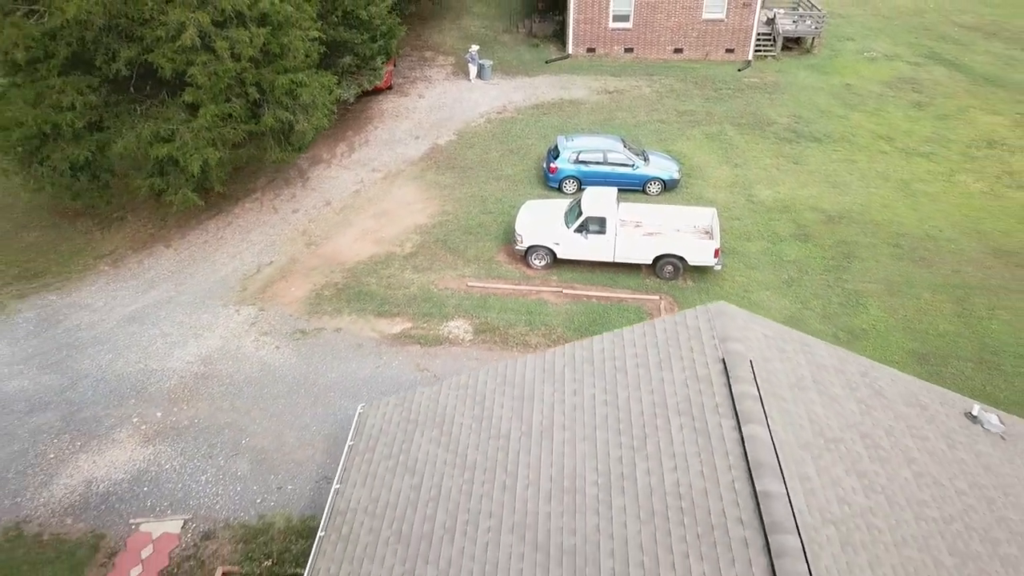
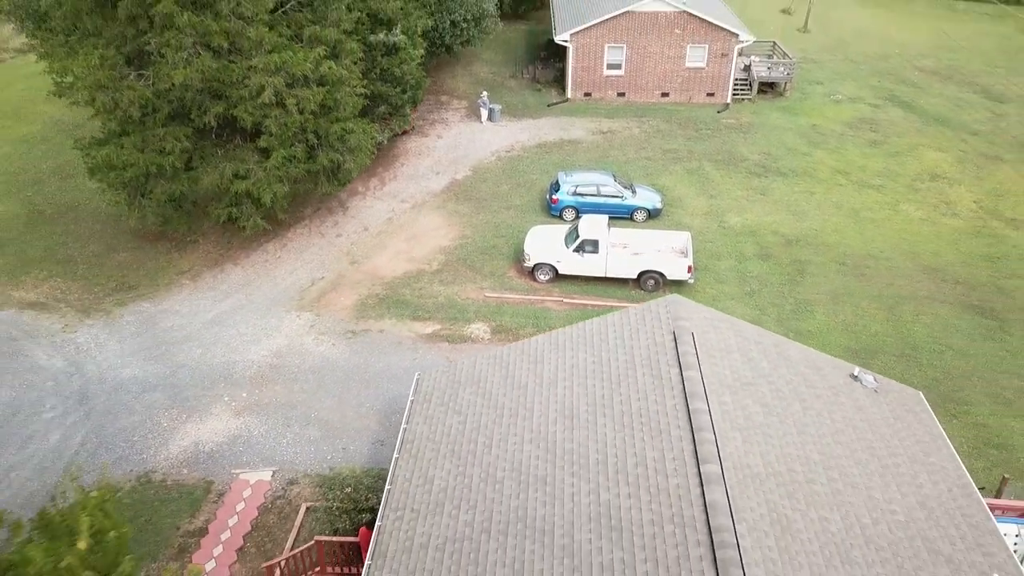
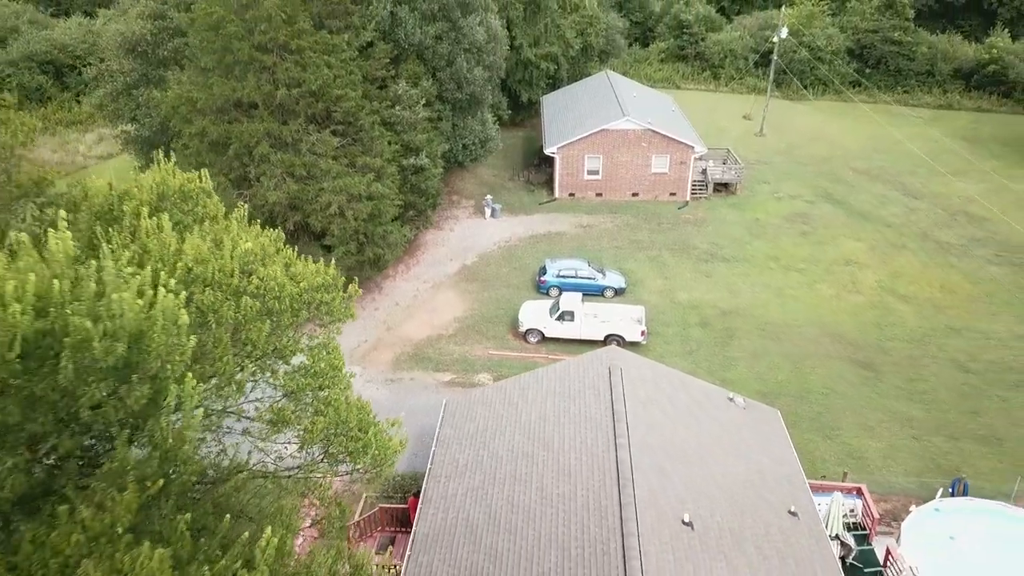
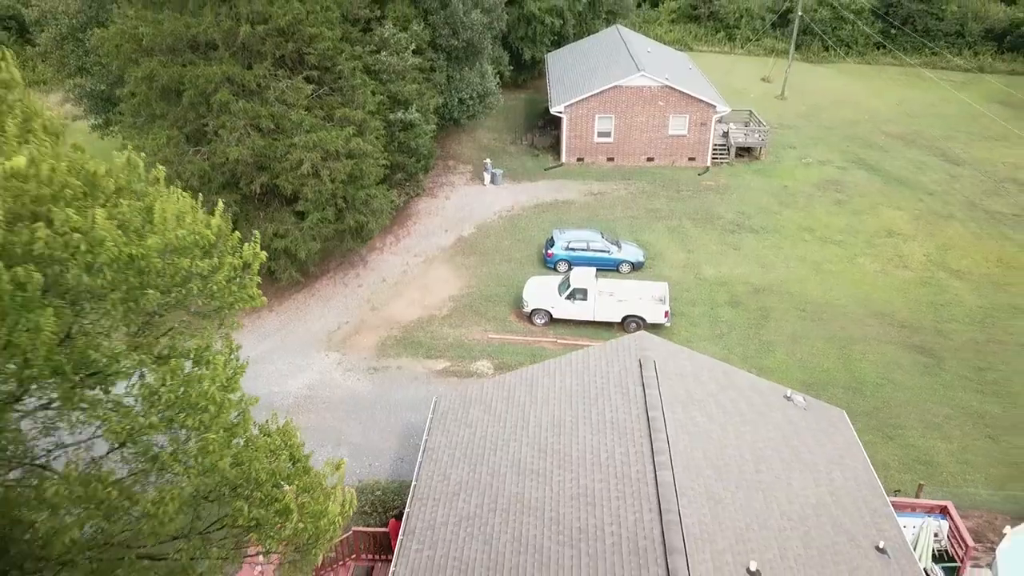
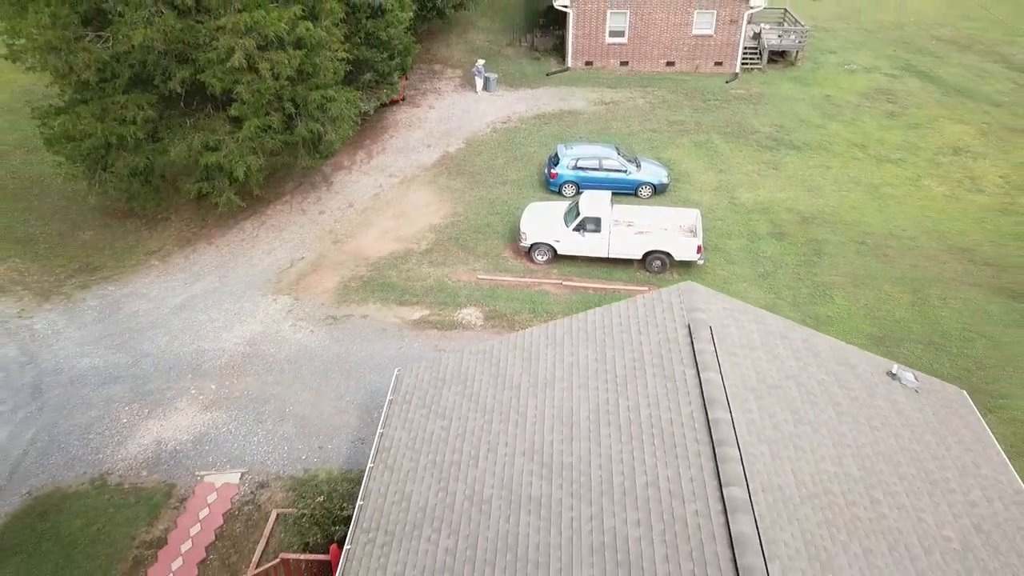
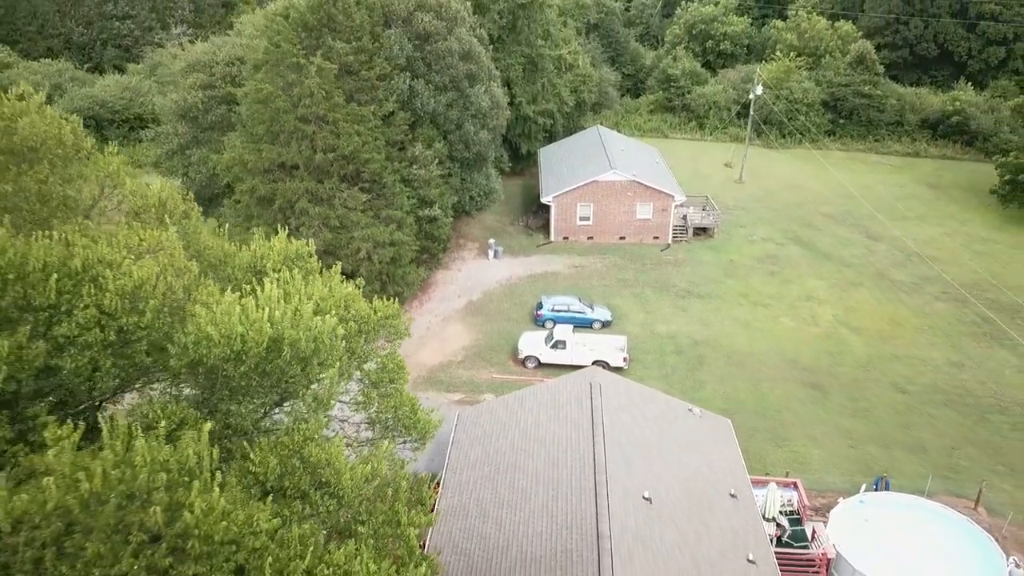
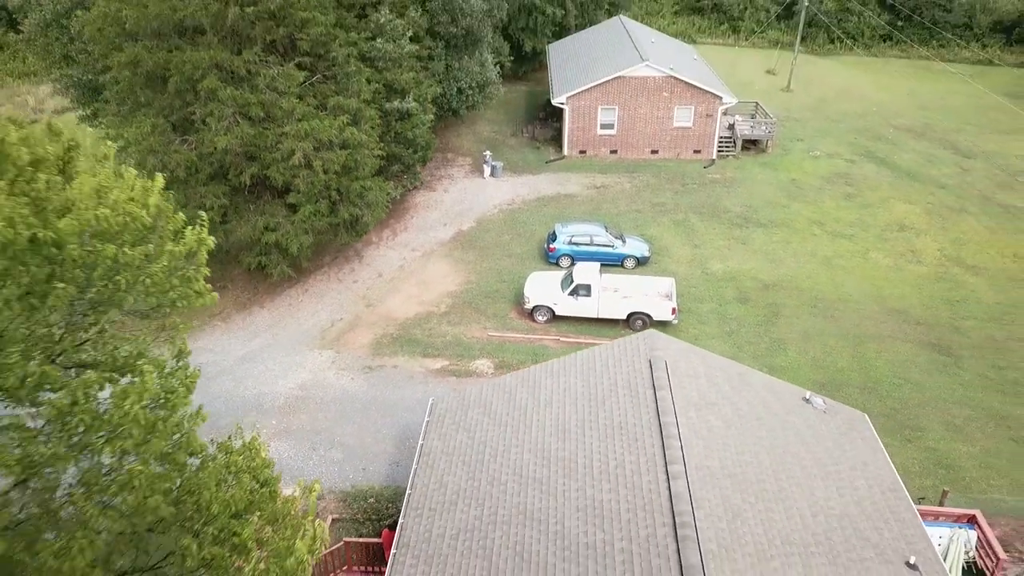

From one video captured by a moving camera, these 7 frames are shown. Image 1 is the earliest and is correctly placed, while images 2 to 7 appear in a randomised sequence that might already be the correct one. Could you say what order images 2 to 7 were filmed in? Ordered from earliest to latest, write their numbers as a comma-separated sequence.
5, 2, 7, 4, 3, 6
